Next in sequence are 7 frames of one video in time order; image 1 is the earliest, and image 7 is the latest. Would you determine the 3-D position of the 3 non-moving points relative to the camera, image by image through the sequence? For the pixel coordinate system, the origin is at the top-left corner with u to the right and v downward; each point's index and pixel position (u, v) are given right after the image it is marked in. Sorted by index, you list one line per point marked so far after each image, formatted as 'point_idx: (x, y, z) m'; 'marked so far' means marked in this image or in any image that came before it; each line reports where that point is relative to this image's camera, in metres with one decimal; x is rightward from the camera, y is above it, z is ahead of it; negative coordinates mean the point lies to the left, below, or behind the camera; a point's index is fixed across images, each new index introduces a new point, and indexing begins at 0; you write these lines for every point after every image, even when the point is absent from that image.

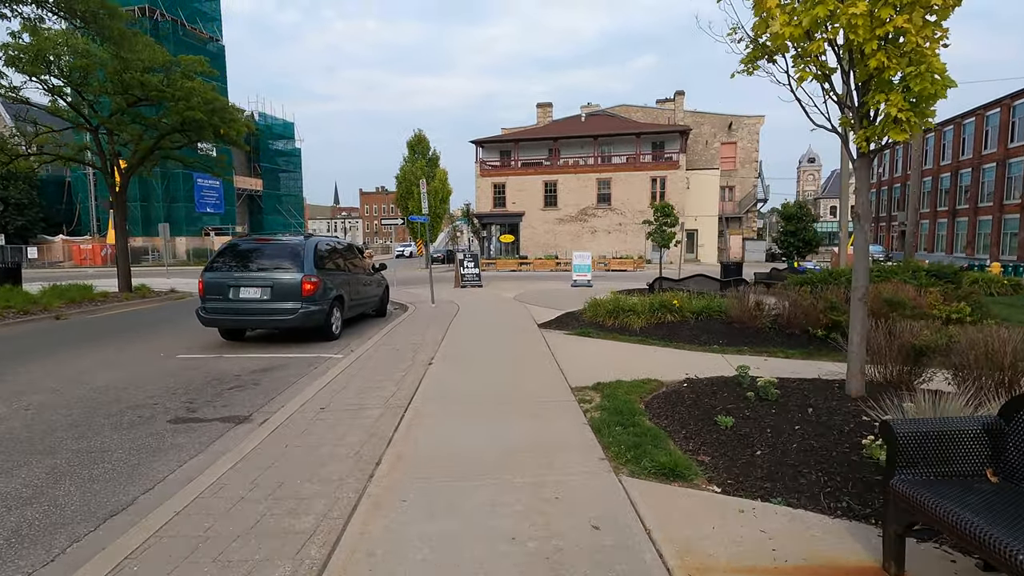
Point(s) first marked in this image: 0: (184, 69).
0: (-10.1, +6.7, +16.6) m
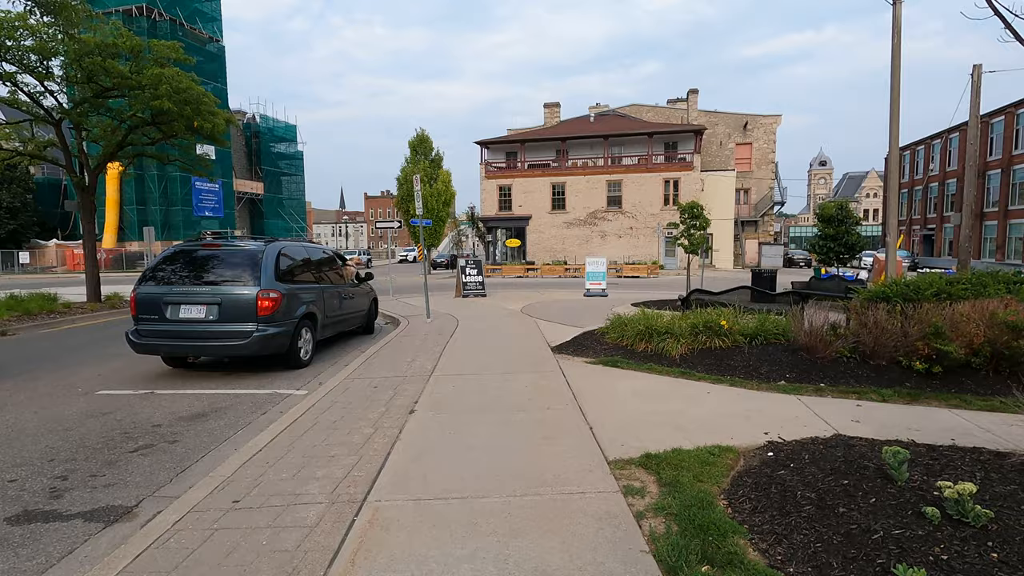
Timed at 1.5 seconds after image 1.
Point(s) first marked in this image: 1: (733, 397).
0: (-9.9, +6.4, +15.0) m
1: (+2.3, -1.2, +5.7) m
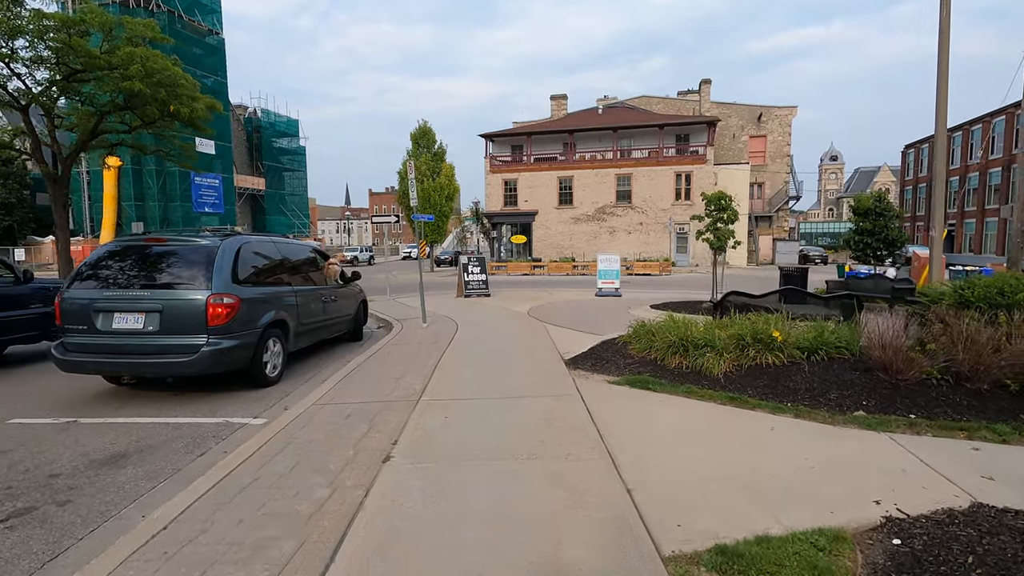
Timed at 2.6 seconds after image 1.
0: (-9.7, +6.4, +13.7) m
1: (+2.4, -1.2, +4.4) m
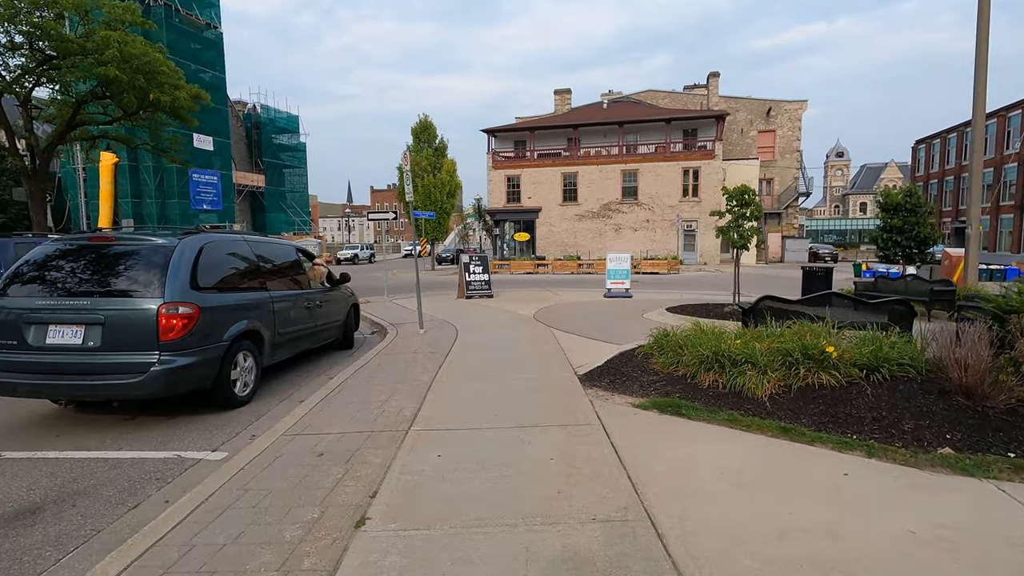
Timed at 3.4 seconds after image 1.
0: (-9.6, +6.4, +12.9) m
1: (+2.5, -1.3, +3.5) m
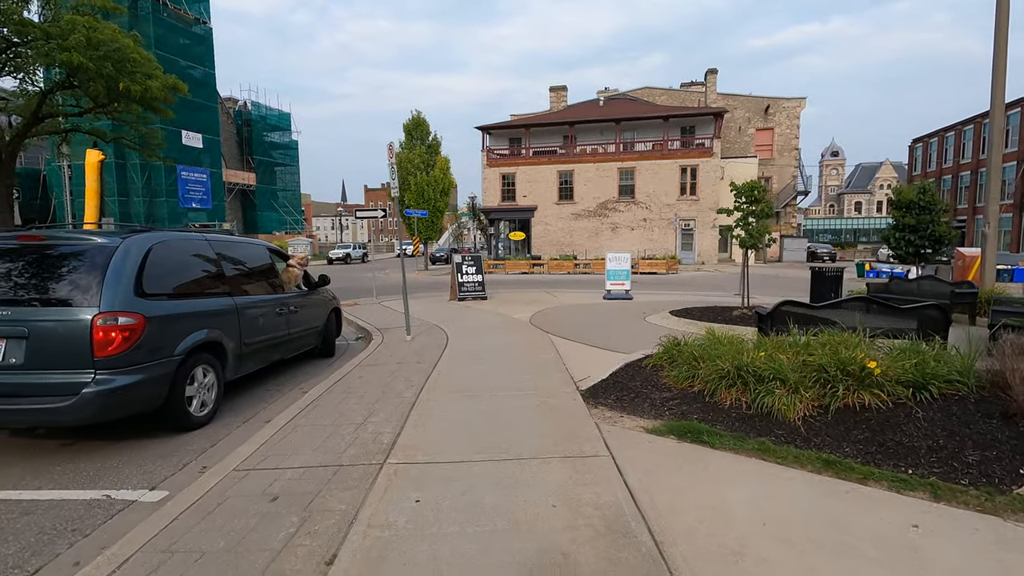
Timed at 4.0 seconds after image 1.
0: (-9.8, +6.3, +12.1) m
1: (+2.4, -1.3, +2.8) m
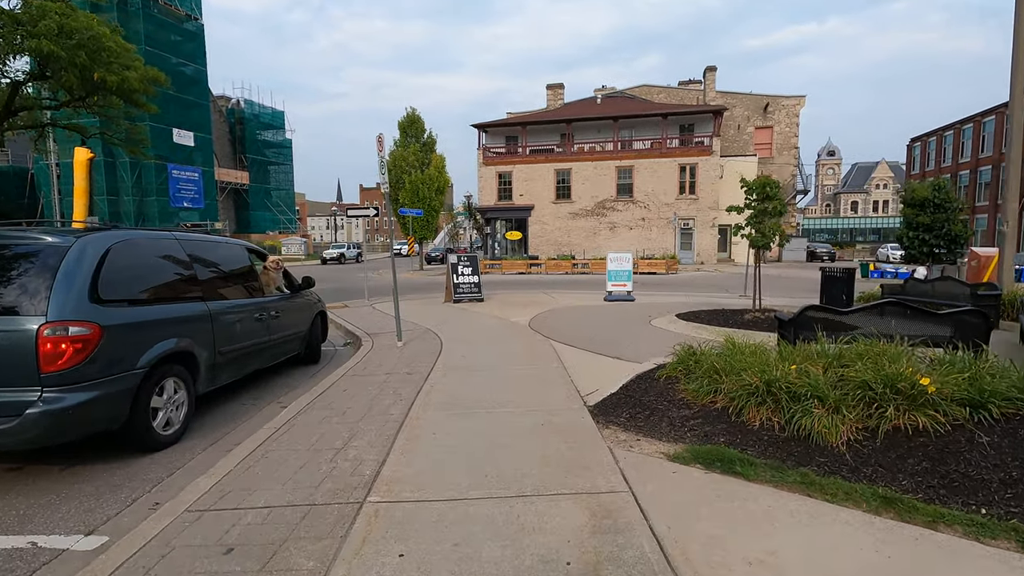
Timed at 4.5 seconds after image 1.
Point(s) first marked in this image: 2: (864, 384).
0: (-9.8, +6.3, +11.4) m
1: (+2.5, -1.4, +2.2) m
2: (+2.7, -0.7, +4.1) m
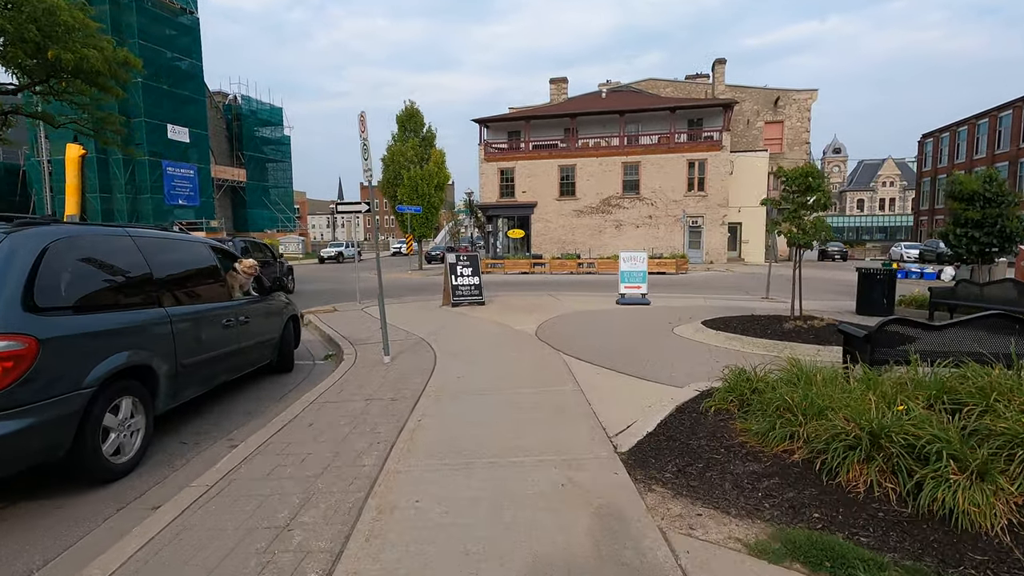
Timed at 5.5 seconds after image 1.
0: (-9.7, +6.2, +10.2) m
1: (+2.5, -1.5, +1.0) m
2: (+2.8, -0.8, +2.9) m
